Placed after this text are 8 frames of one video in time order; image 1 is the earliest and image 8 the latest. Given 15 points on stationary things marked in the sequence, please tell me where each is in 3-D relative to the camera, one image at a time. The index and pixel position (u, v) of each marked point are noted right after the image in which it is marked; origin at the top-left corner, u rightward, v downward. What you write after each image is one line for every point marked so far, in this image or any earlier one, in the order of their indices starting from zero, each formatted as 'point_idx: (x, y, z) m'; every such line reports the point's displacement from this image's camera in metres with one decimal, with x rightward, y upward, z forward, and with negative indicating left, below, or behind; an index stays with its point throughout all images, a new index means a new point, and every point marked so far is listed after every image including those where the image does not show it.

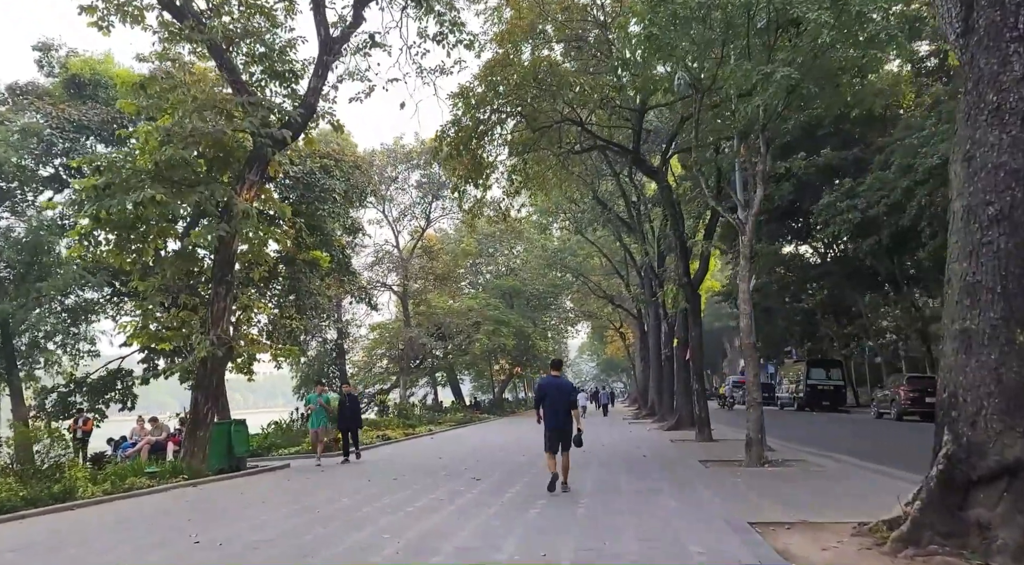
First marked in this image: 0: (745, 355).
0: (+3.6, -1.1, +12.4) m
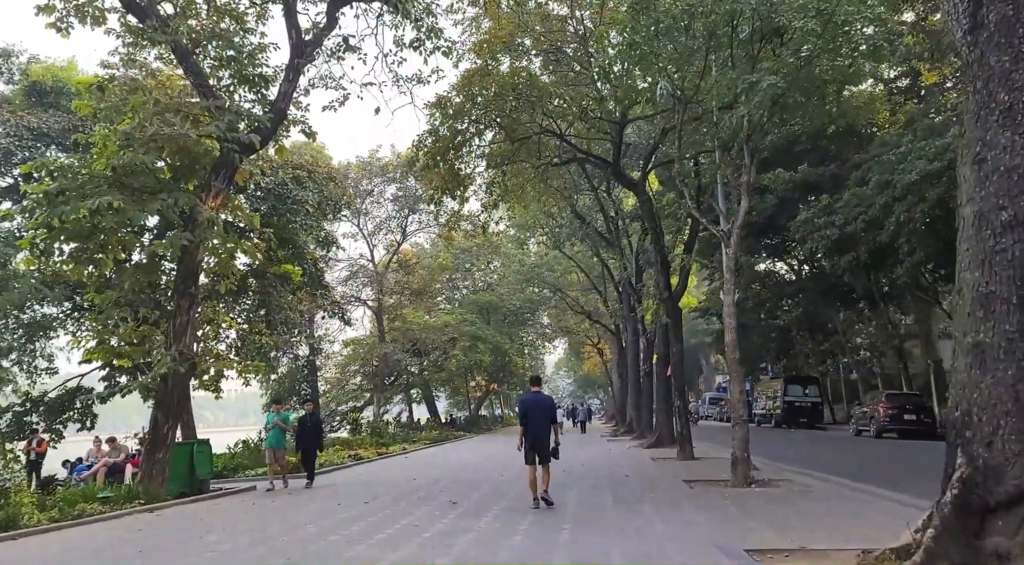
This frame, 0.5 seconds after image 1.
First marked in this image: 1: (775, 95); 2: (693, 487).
0: (+3.3, -1.4, +12.1) m
1: (+3.7, +2.6, +11.2) m
2: (+2.8, -3.1, +12.2) m
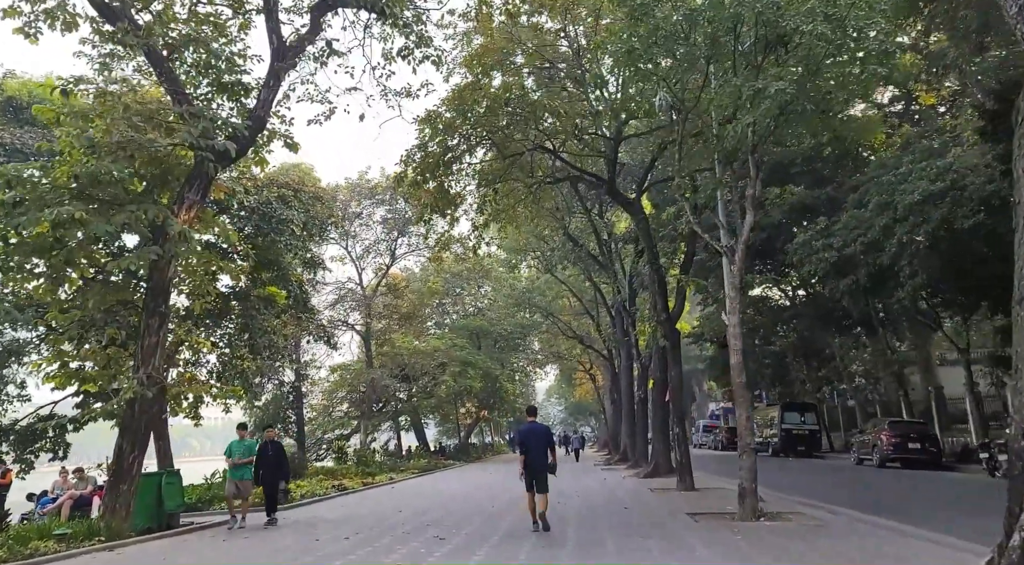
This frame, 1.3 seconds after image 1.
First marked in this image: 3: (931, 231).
0: (+3.2, -1.6, +11.4) m
1: (+3.6, +2.4, +10.7) m
2: (+2.7, -3.4, +11.5) m
3: (+9.3, +1.2, +17.8) m
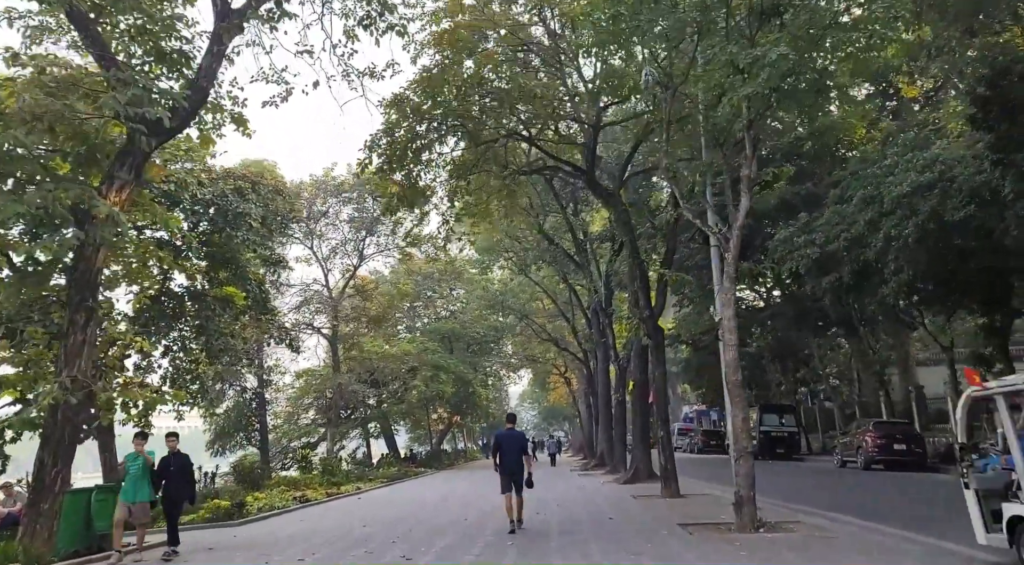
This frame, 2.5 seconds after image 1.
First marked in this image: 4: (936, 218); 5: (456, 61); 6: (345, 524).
0: (+2.9, -1.5, +10.5) m
1: (+3.2, +2.5, +9.8) m
2: (+2.4, -3.3, +10.6) m
3: (+8.7, +1.3, +17.2) m
4: (+9.0, +1.4, +17.0) m
5: (-1.0, +4.0, +14.7) m
6: (-2.9, -4.1, +13.8) m
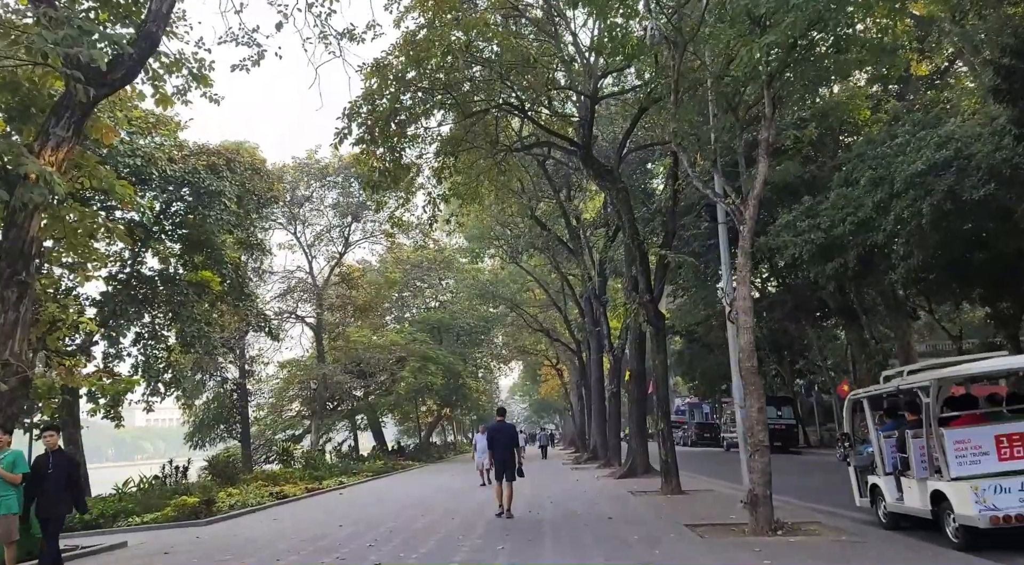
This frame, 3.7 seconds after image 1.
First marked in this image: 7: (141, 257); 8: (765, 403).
0: (+2.8, -1.2, +9.6) m
1: (+3.1, +2.8, +8.9) m
2: (+2.2, -3.0, +9.6) m
3: (+8.6, +1.6, +16.3) m
4: (+8.8, +1.7, +16.1) m
5: (-1.2, +4.3, +13.7) m
6: (-3.0, -3.8, +12.8) m
7: (-8.6, +0.6, +18.9) m
8: (+2.9, -1.4, +9.3) m
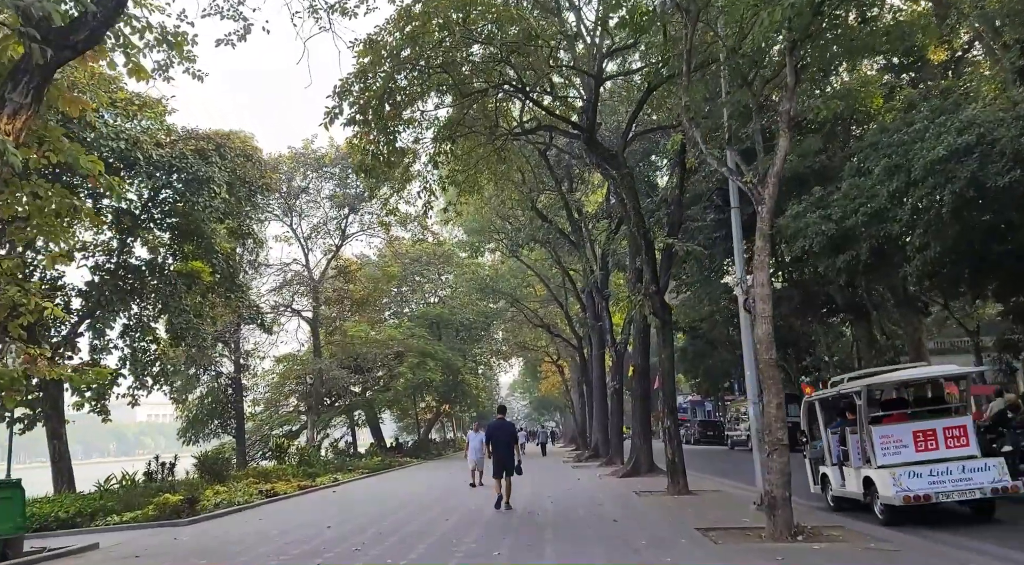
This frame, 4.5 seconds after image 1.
0: (+2.7, -1.1, +8.9) m
1: (+3.2, +2.9, +8.2) m
2: (+2.2, -2.8, +9.0) m
3: (+8.6, +1.7, +15.6) m
4: (+8.8, +1.9, +15.5) m
5: (-1.2, +4.5, +13.0) m
6: (-3.0, -3.6, +12.1) m
7: (-8.6, +0.8, +18.2) m
8: (+2.9, -1.2, +8.7) m
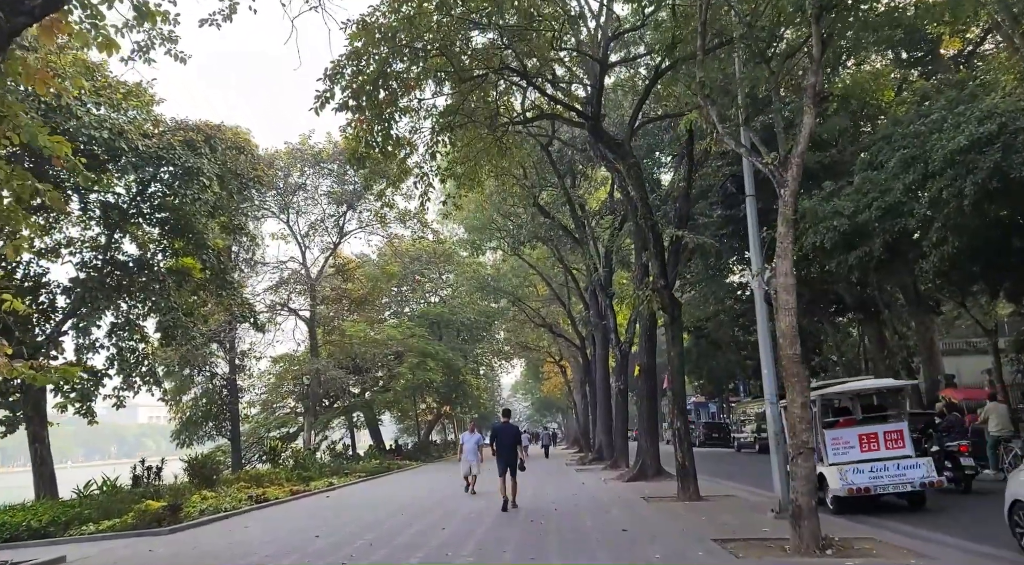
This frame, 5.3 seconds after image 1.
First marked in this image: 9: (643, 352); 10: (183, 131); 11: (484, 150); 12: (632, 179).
0: (+2.8, -1.0, +8.3) m
1: (+3.2, +3.0, +7.5) m
2: (+2.2, -2.8, +8.3) m
3: (+8.6, +1.8, +14.9) m
4: (+8.8, +1.9, +14.8) m
5: (-1.2, +4.6, +12.4) m
6: (-3.0, -3.5, +11.5) m
7: (-8.6, +0.9, +17.6) m
8: (+2.9, -1.2, +8.0) m
9: (+3.0, -1.6, +18.1) m
10: (-7.1, +3.3, +17.7) m
11: (-0.6, +2.8, +16.8) m
12: (+2.2, +1.9, +14.7) m
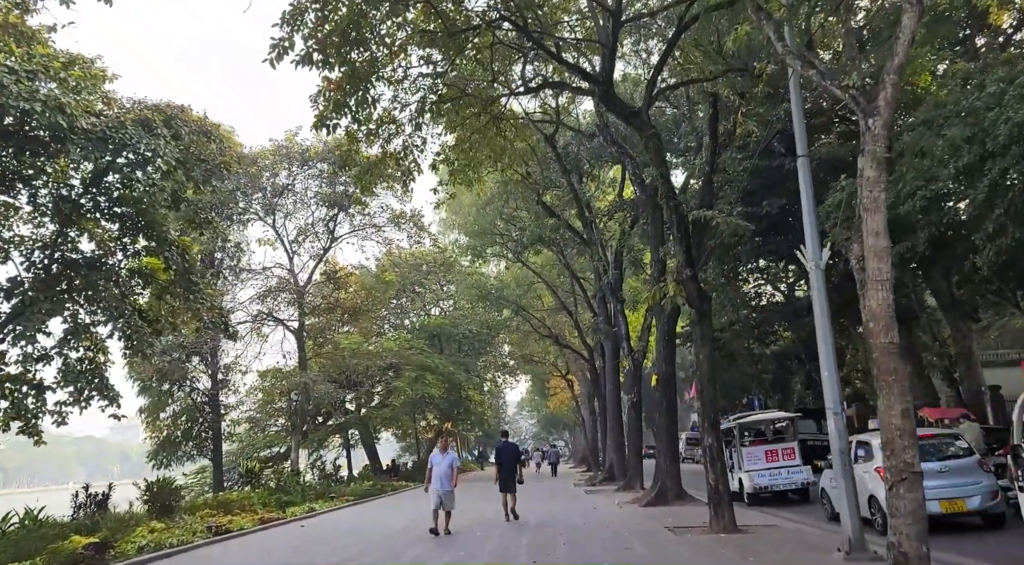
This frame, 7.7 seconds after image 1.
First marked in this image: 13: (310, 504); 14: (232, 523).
0: (+2.7, -0.8, +6.3) m
1: (+3.1, +3.3, +5.6) m
2: (+2.2, -2.5, +6.3) m
3: (+8.6, +1.9, +12.9) m
4: (+8.8, +2.1, +12.8) m
5: (-1.2, +4.7, +10.5) m
6: (-3.0, -3.4, +9.4) m
7: (-8.6, +0.9, +15.7) m
8: (+2.9, -0.9, +6.0) m
9: (+3.0, -1.5, +16.1) m
10: (-7.1, +3.3, +15.8) m
11: (-0.6, +2.8, +14.9) m
12: (+2.1, +1.9, +12.8) m
13: (-5.0, -5.4, +19.9) m
14: (-4.8, -4.2, +13.9) m
